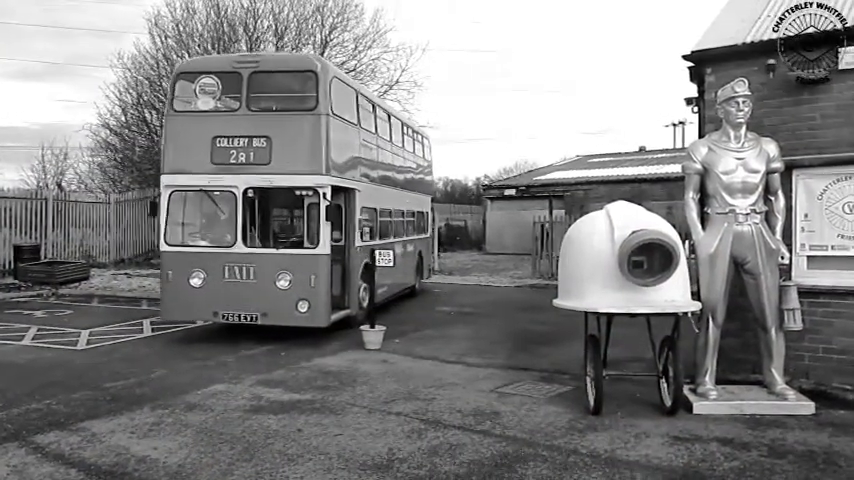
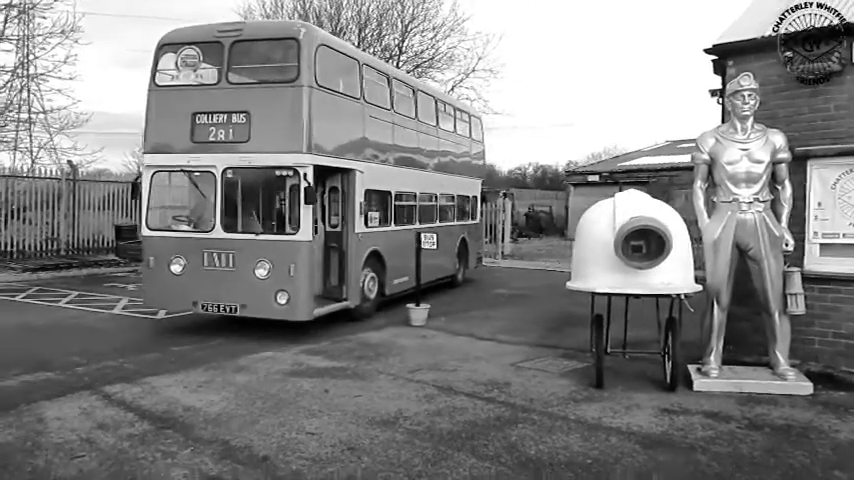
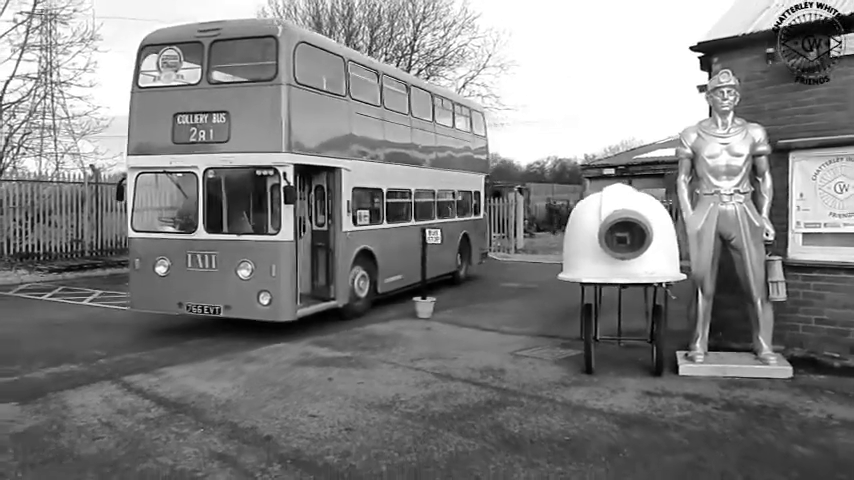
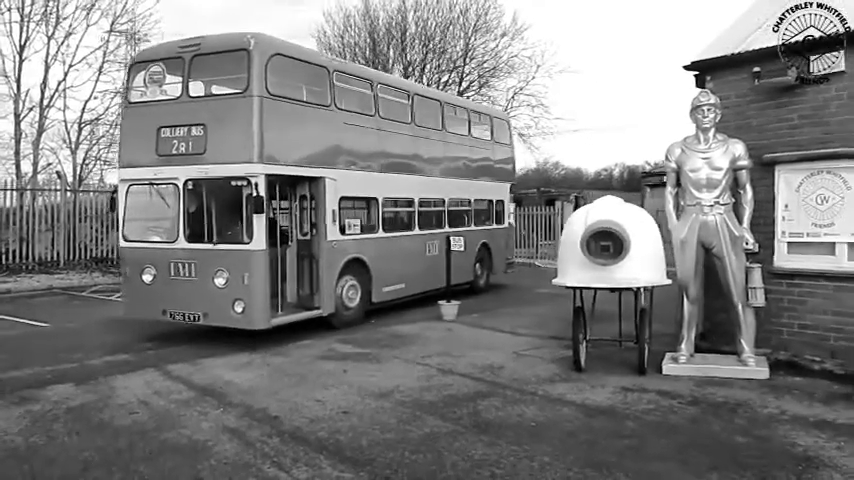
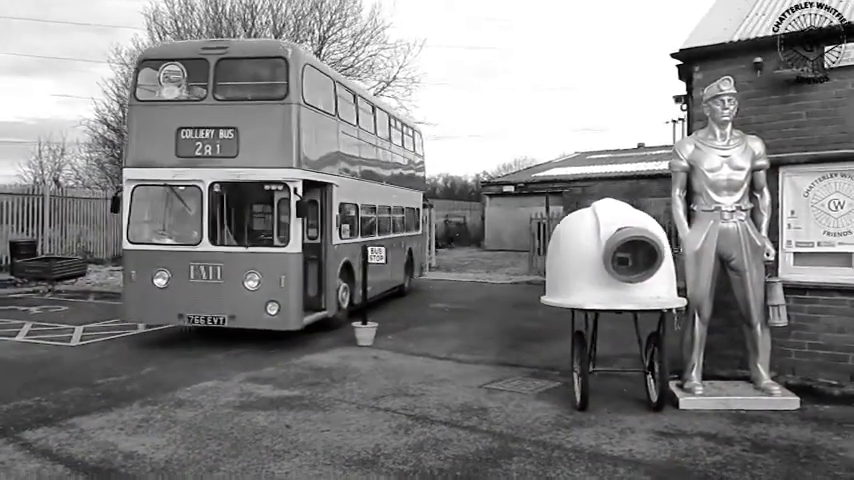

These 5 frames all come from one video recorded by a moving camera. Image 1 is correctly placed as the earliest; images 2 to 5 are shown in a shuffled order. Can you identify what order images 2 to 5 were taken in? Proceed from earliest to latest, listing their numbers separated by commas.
5, 2, 3, 4
